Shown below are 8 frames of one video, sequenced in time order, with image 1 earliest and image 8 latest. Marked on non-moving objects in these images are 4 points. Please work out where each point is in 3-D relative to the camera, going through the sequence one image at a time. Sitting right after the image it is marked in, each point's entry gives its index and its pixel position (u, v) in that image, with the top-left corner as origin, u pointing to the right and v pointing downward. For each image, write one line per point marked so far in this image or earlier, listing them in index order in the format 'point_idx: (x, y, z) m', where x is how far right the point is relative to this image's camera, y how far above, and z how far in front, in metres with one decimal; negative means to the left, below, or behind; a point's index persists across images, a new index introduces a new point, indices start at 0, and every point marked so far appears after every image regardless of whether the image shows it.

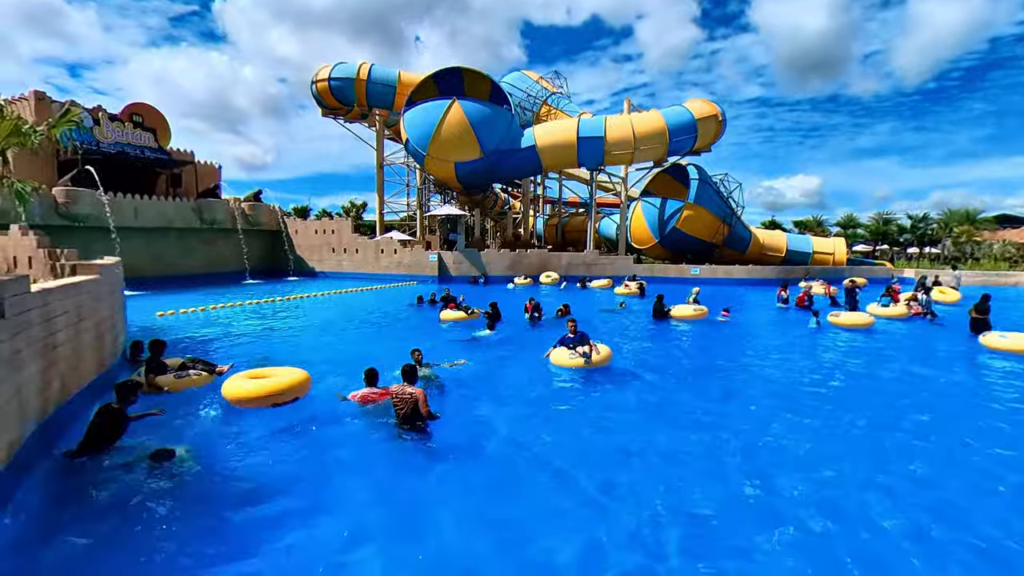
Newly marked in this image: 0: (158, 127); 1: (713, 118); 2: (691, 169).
0: (-11.7, +5.4, +20.1) m
1: (+6.5, +5.5, +19.9) m
2: (+6.0, +3.9, +20.5) m
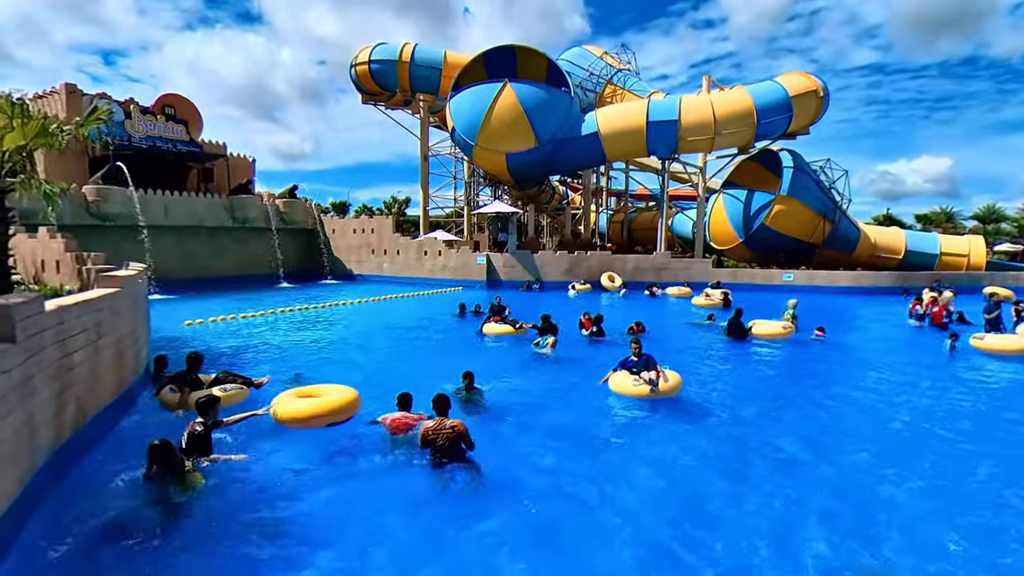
0: (-10.0, +5.2, +18.9) m
1: (+8.2, +5.3, +16.8) m
2: (+7.7, +3.7, +17.3) m
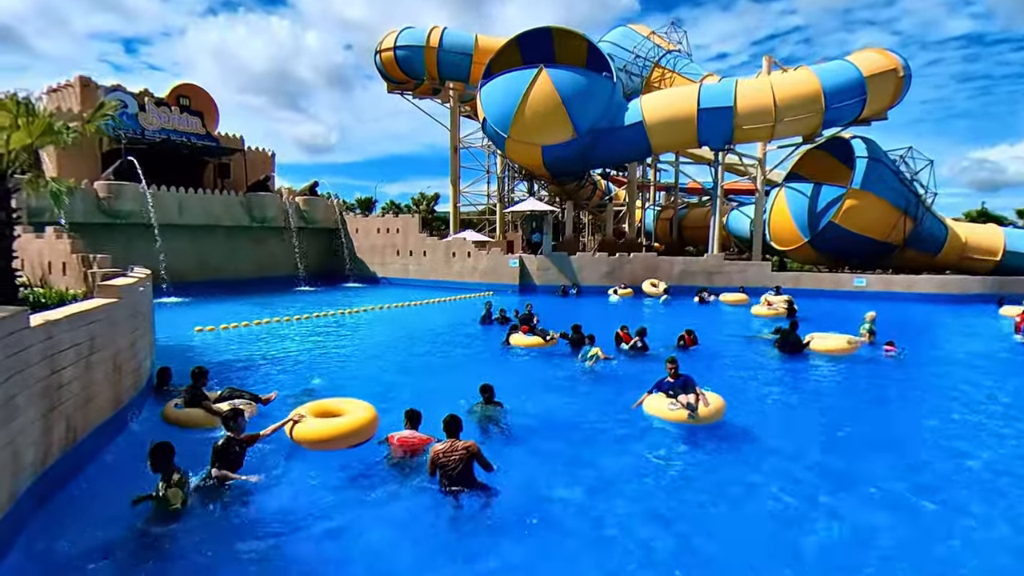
0: (-8.9, +5.2, +18.0) m
1: (+9.0, +5.1, +14.7) m
2: (+8.6, +3.6, +15.3) m
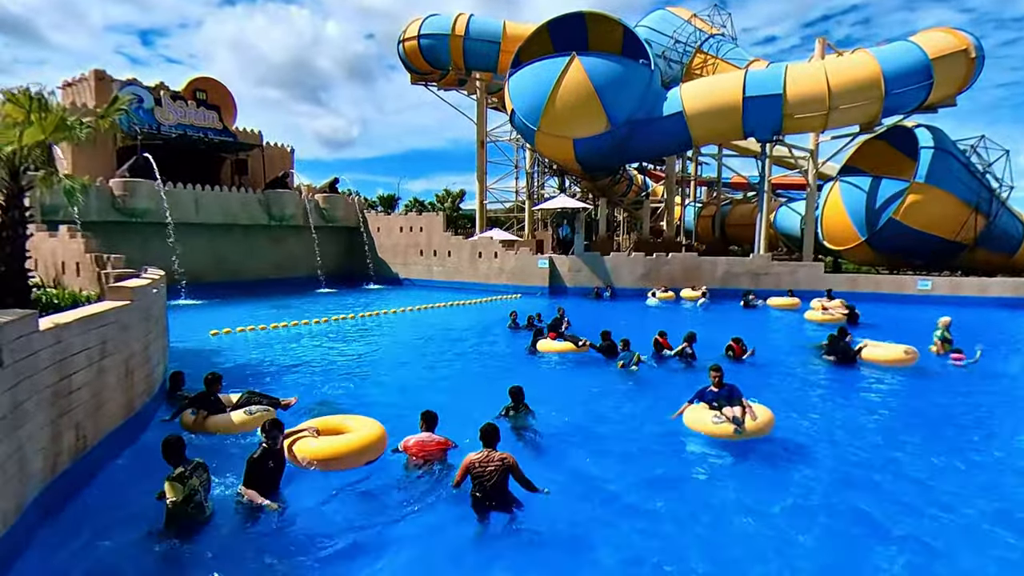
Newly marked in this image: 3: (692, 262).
0: (-8.1, +5.1, +17.4) m
1: (+9.7, +5.0, +13.3) m
2: (+9.3, +3.5, +14.0) m
3: (+4.4, +0.7, +15.1) m
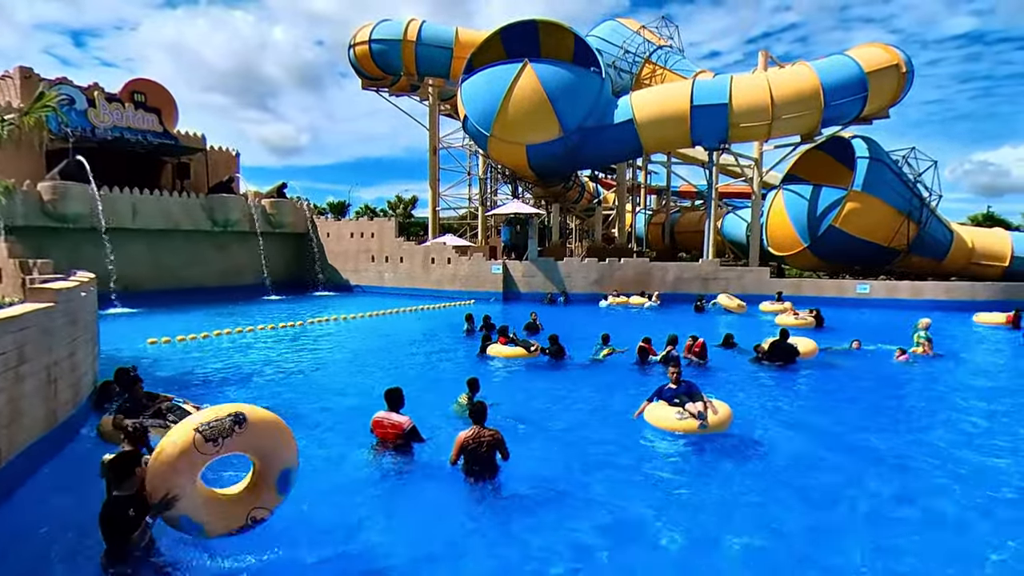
0: (-9.4, +4.9, +16.8) m
1: (+8.6, +5.0, +14.1) m
2: (+8.2, +3.4, +14.6) m
3: (+3.3, +0.5, +15.3) m
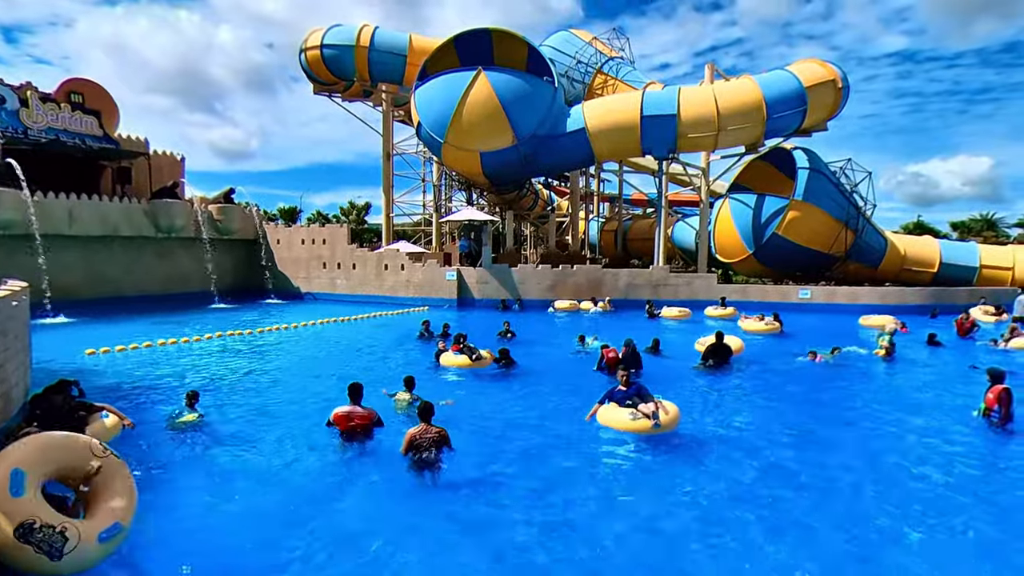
0: (-10.6, +4.7, +16.2) m
1: (+7.6, +4.8, +14.7) m
2: (+7.1, +3.3, +15.2) m
3: (+2.1, +0.4, +15.6) m
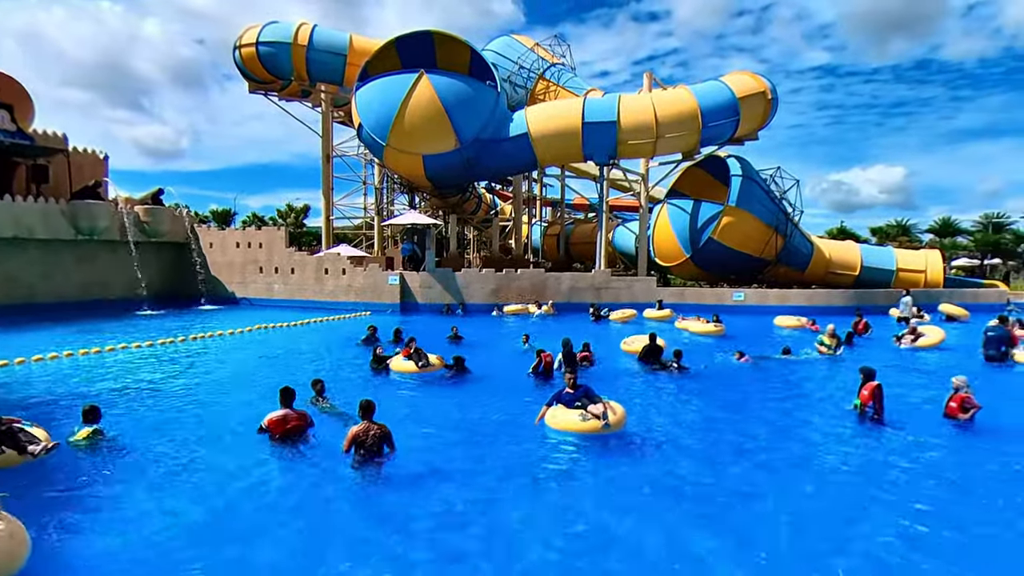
0: (-12.1, +4.5, +15.1) m
1: (+6.2, +4.8, +15.4) m
2: (+5.6, +3.2, +15.8) m
3: (+0.7, +0.3, +15.7) m
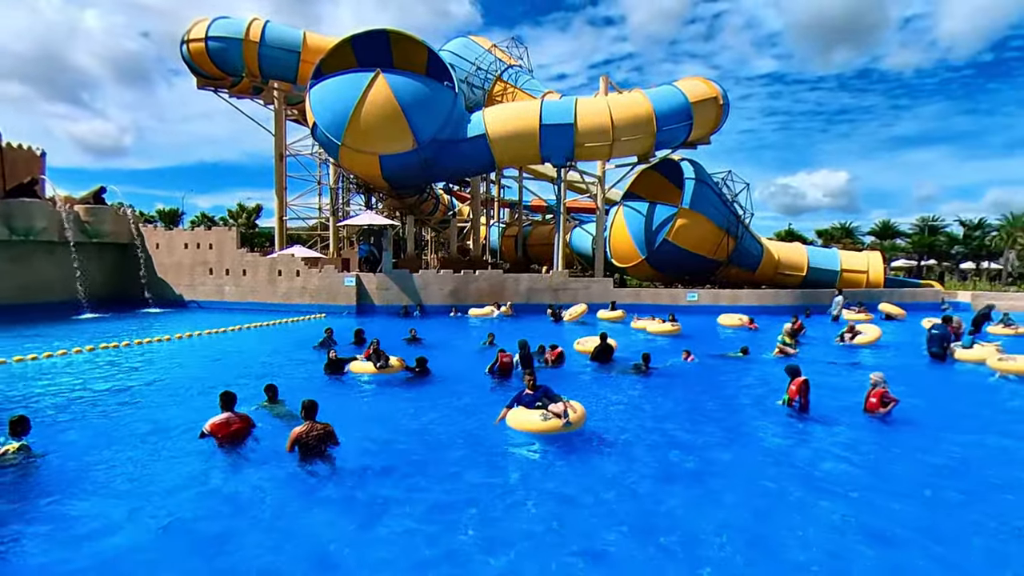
0: (-13.1, +4.5, +14.3) m
1: (+5.1, +4.8, +15.8) m
2: (+4.6, +3.2, +16.2) m
3: (-0.4, +0.2, +15.7) m
